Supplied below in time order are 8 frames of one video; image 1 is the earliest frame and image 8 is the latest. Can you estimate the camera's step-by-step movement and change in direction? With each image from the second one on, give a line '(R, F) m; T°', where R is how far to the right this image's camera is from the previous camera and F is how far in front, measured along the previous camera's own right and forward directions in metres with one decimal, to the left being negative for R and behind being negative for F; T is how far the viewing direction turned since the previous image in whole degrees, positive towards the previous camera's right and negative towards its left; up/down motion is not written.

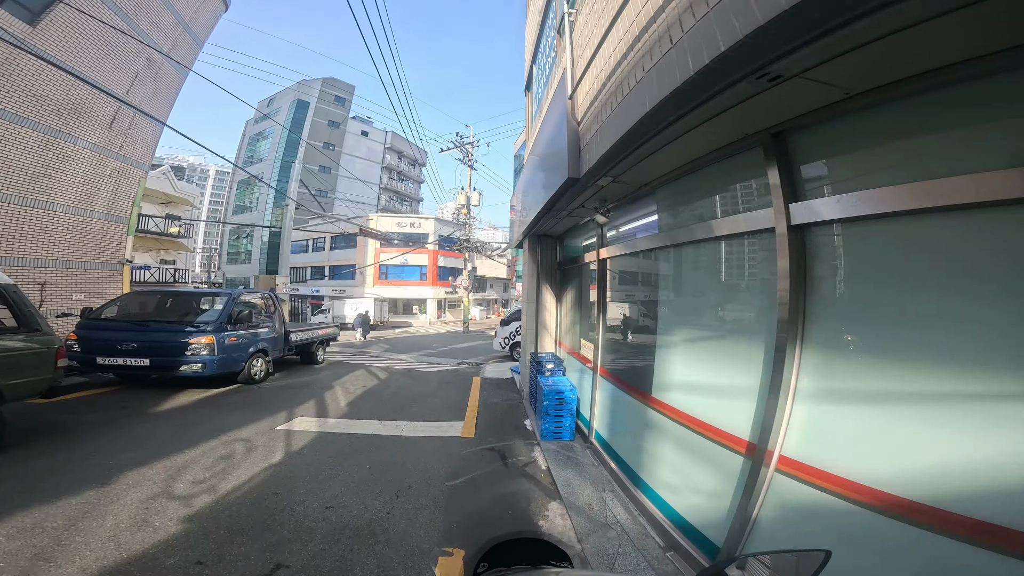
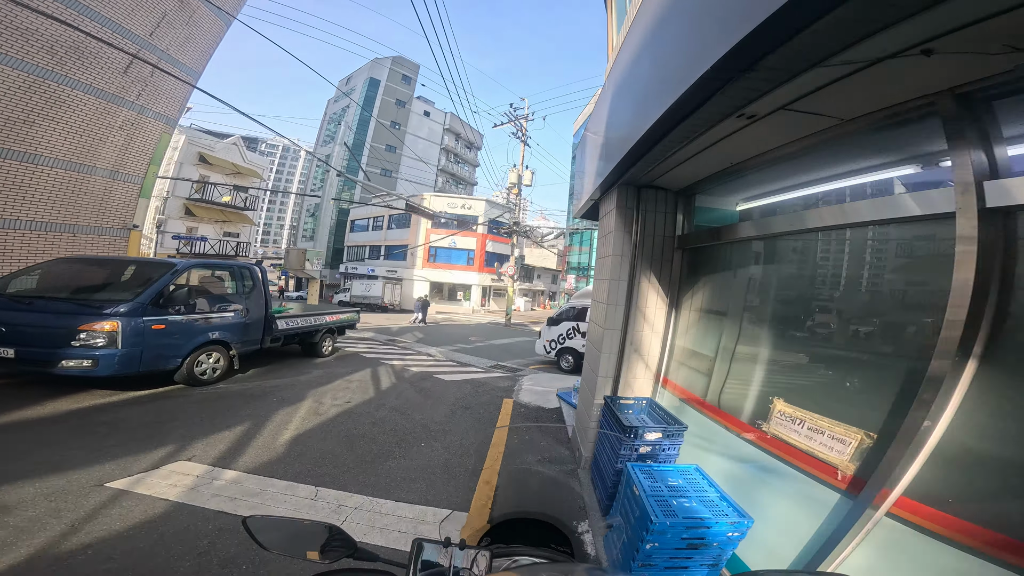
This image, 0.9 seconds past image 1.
(-0.1, +2.8) m; -8°
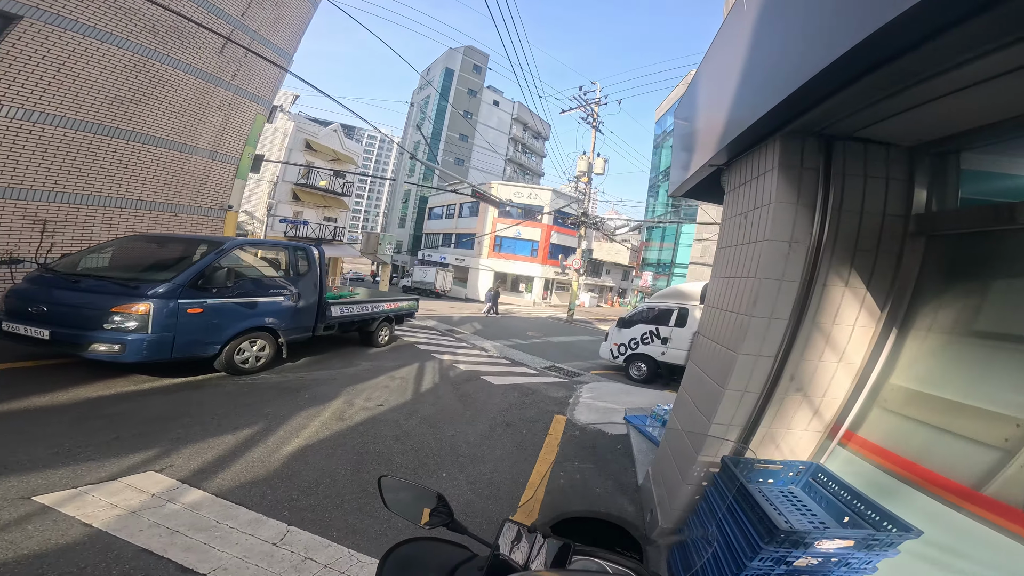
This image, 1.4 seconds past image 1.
(+0.1, +1.1) m; -10°
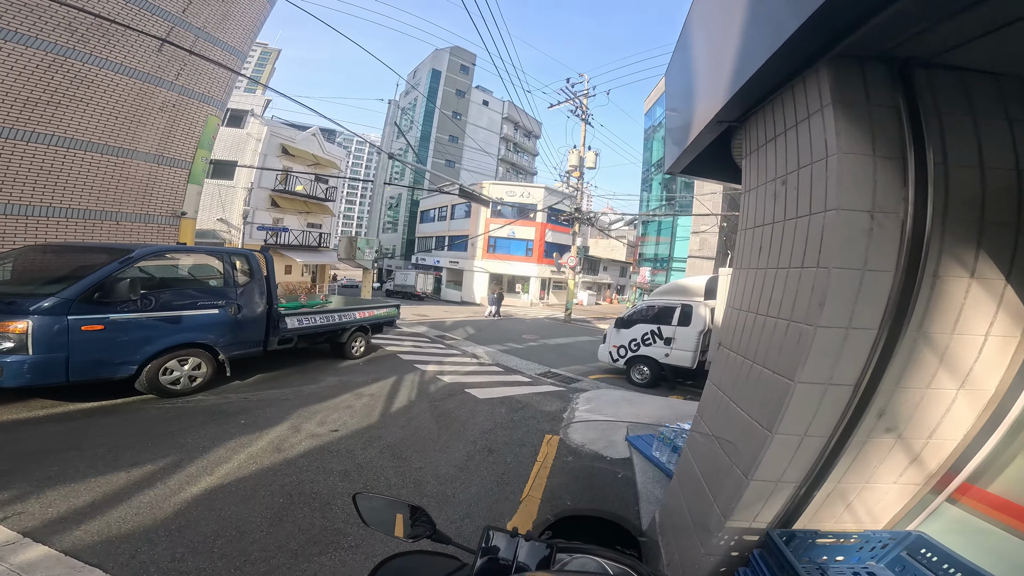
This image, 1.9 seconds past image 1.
(+0.3, +0.7) m; 0°
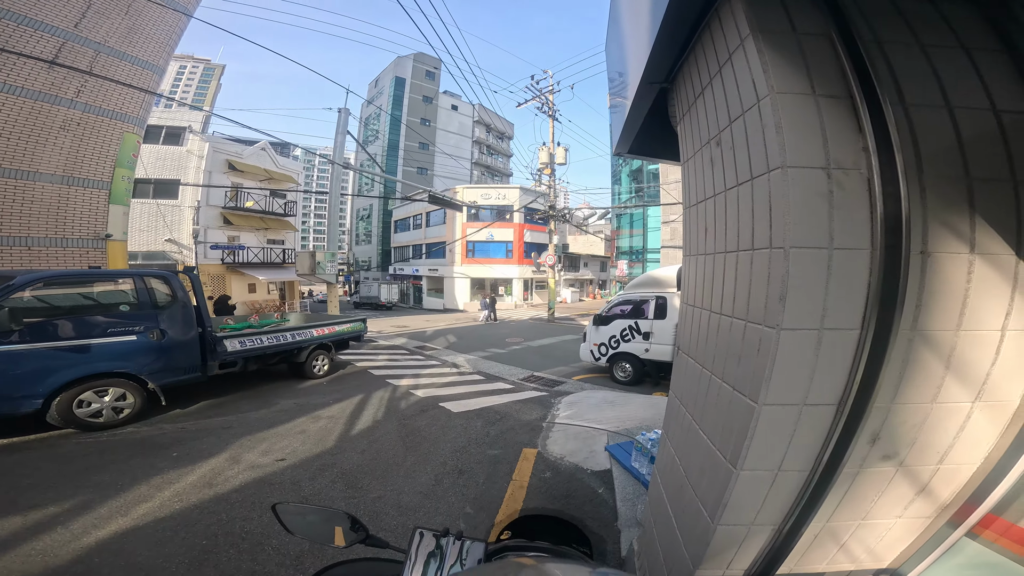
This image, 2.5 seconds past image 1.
(+0.3, +0.3) m; +2°
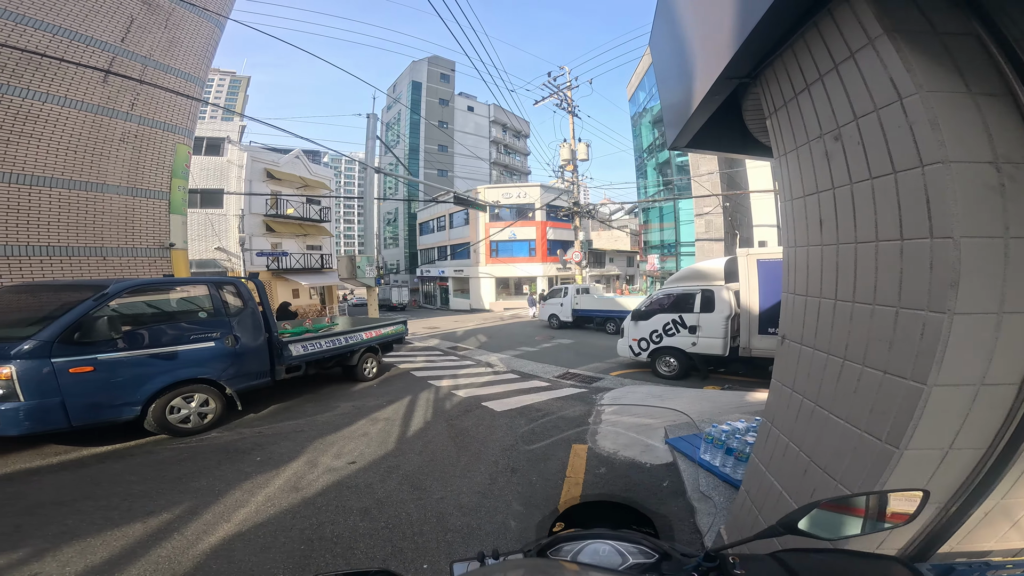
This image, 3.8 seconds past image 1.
(-0.3, 0.0) m; -3°
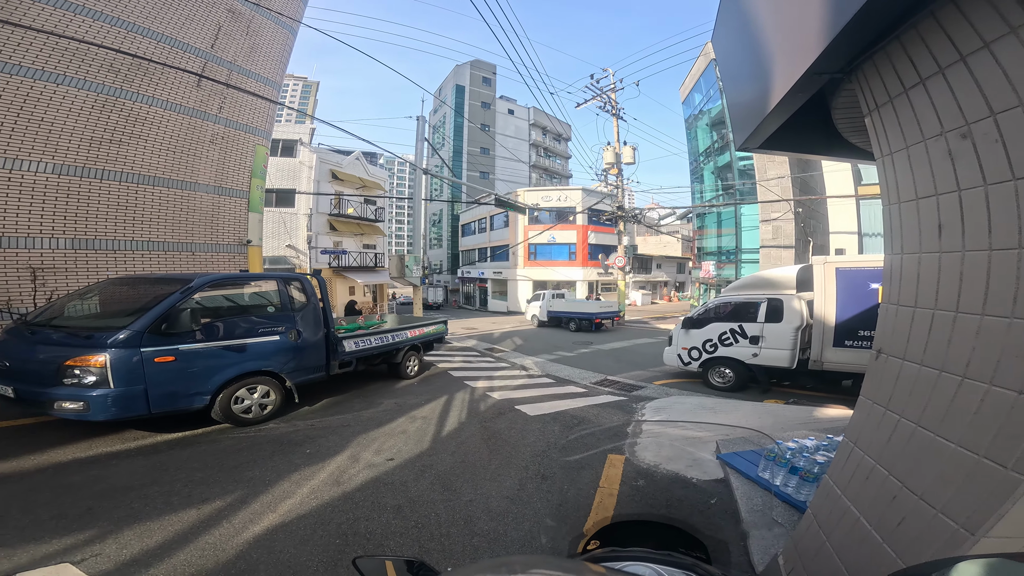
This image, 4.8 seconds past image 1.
(0.0, 0.0) m; -6°
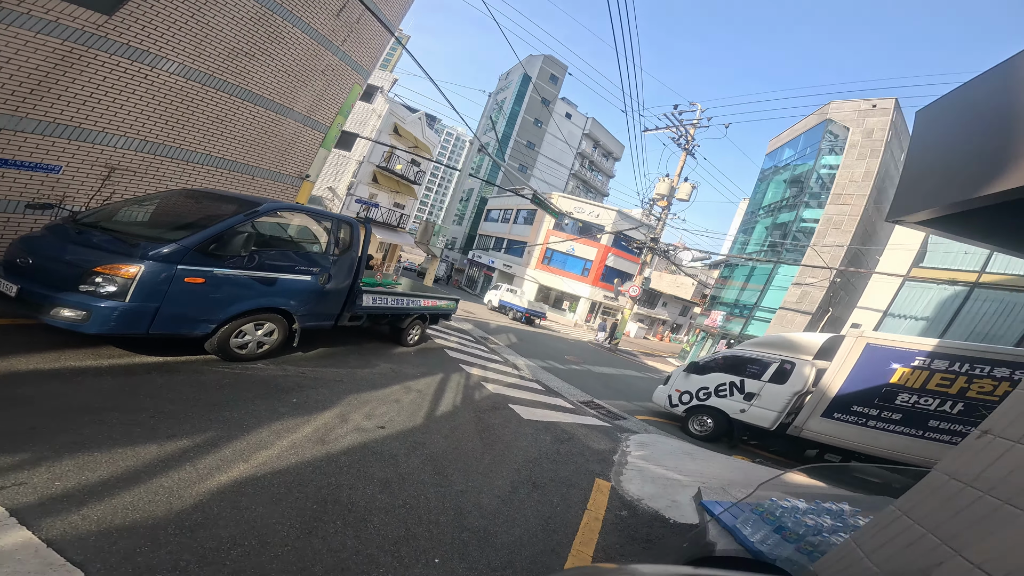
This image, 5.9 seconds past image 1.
(-0.5, +0.1) m; 0°
